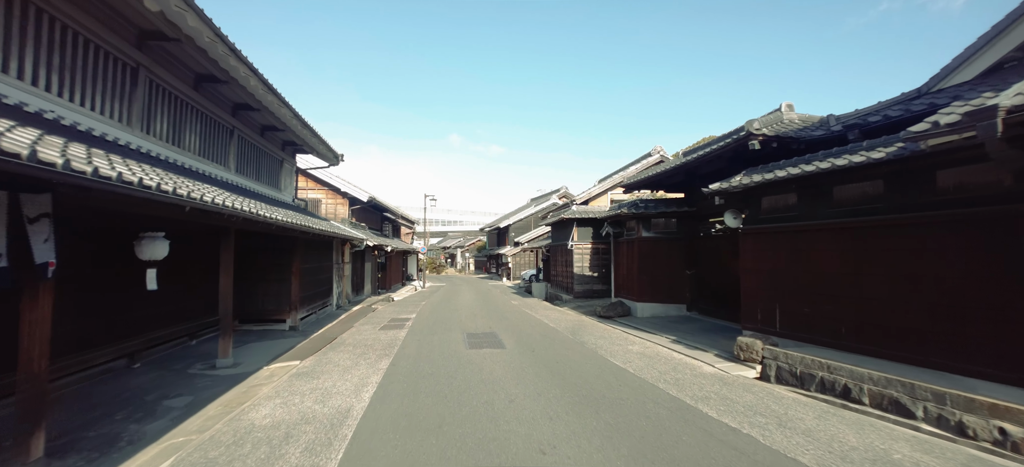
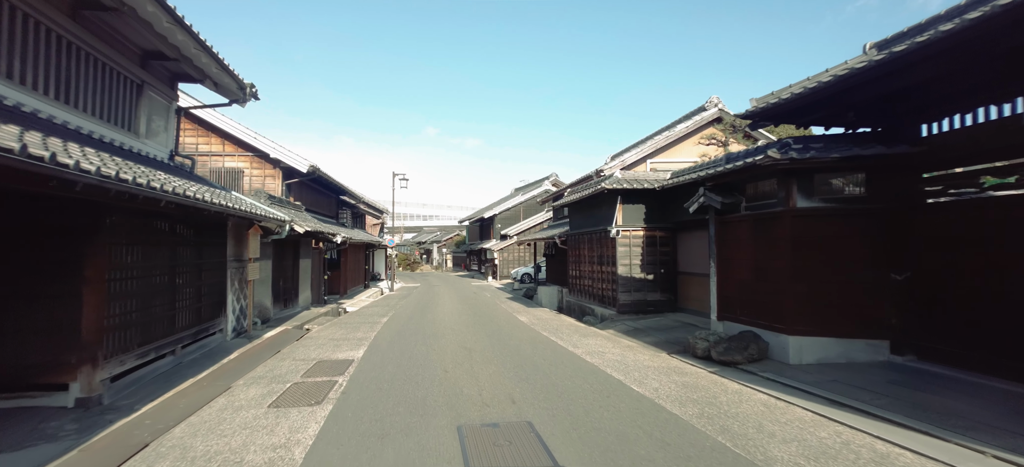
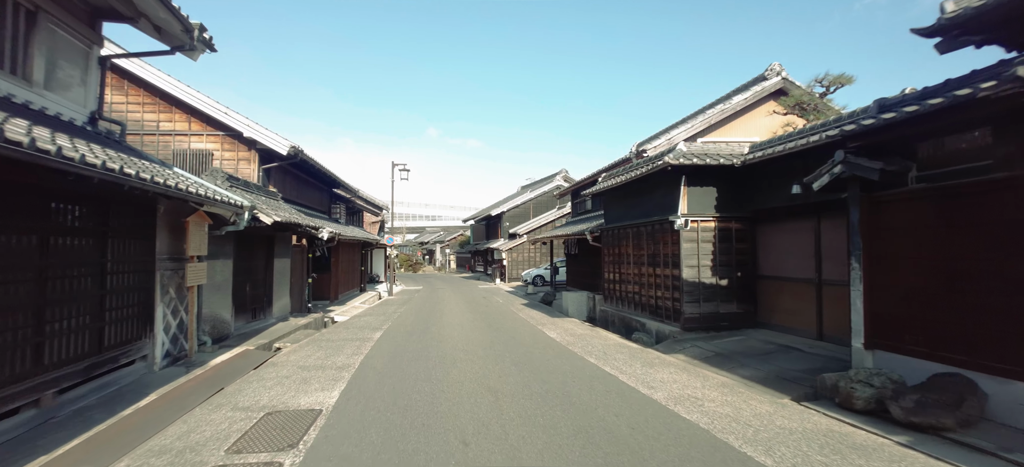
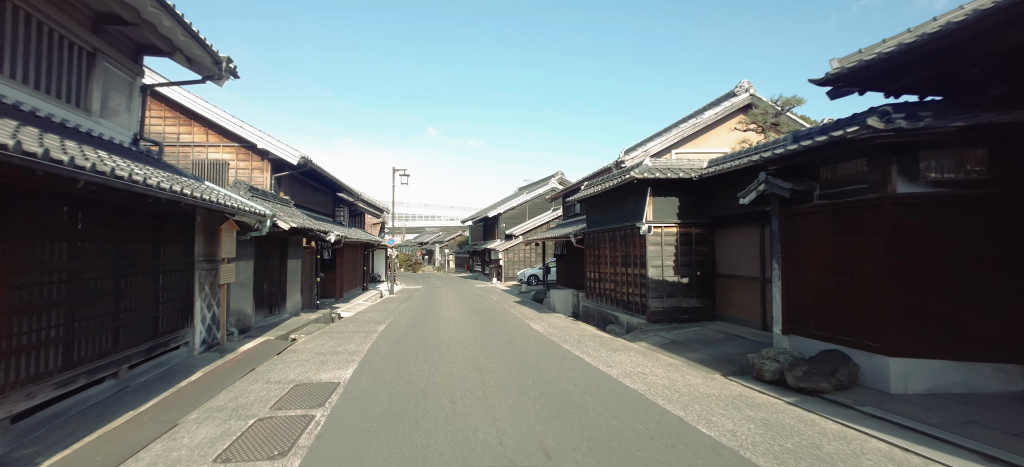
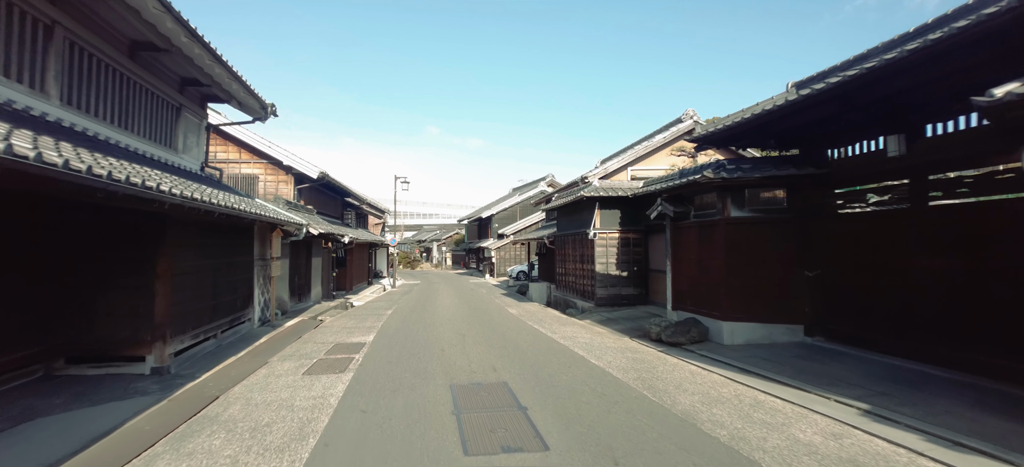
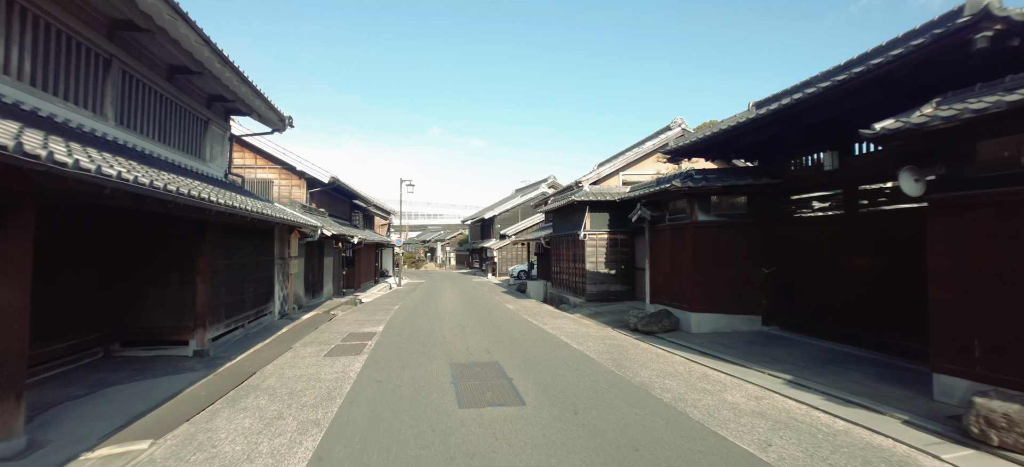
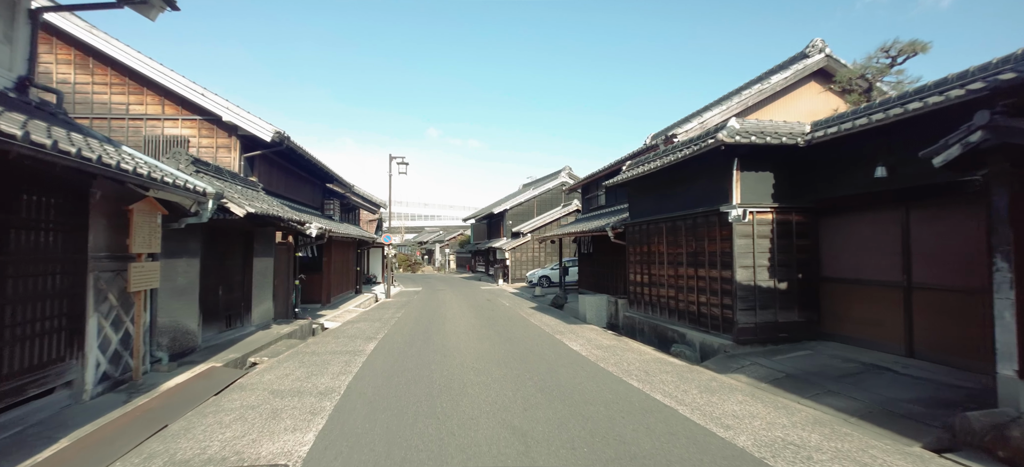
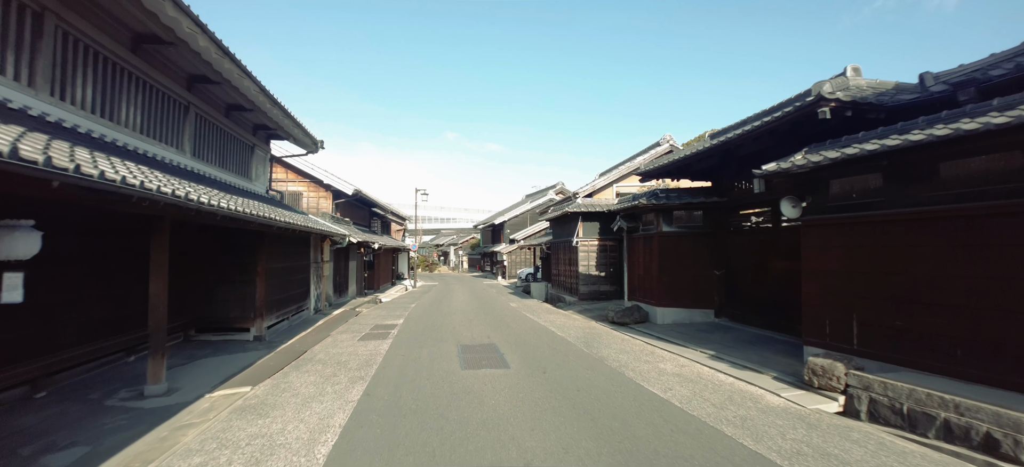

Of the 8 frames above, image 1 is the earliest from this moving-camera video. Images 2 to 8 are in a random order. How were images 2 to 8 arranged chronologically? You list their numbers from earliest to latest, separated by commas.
8, 6, 5, 2, 4, 3, 7
